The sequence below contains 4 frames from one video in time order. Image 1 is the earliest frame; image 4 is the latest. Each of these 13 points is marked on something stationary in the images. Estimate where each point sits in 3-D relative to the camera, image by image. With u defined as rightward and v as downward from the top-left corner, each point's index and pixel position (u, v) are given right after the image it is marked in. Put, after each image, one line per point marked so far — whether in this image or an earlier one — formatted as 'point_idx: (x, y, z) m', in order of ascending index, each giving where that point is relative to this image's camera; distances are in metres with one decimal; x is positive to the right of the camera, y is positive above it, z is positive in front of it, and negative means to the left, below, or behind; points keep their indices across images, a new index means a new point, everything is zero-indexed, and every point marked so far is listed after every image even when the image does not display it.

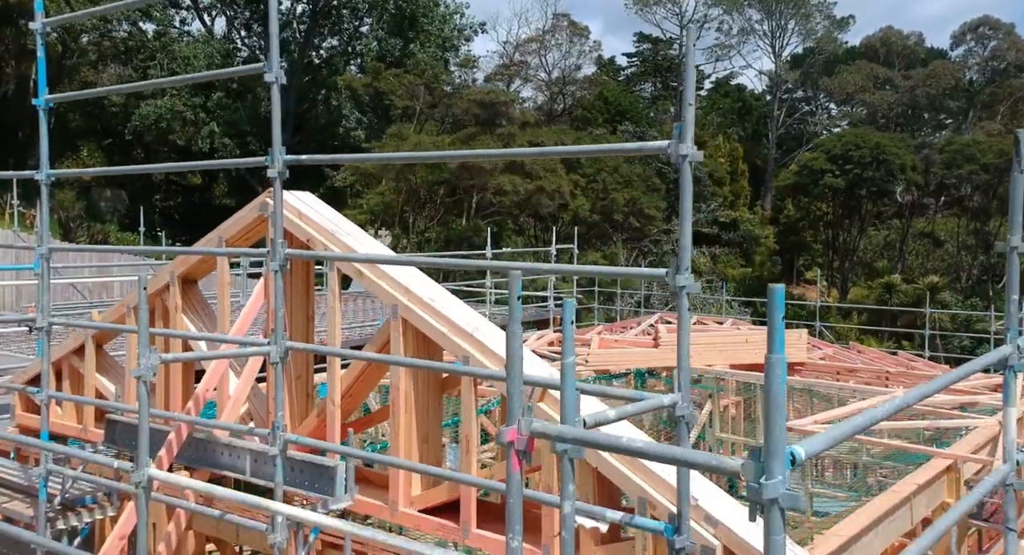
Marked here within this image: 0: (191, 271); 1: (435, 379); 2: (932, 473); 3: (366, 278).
0: (-1.7, 0.0, +5.1) m
1: (-0.3, -0.4, +4.2) m
2: (+2.2, -1.0, +5.0) m
3: (-0.6, 0.0, +4.2) m
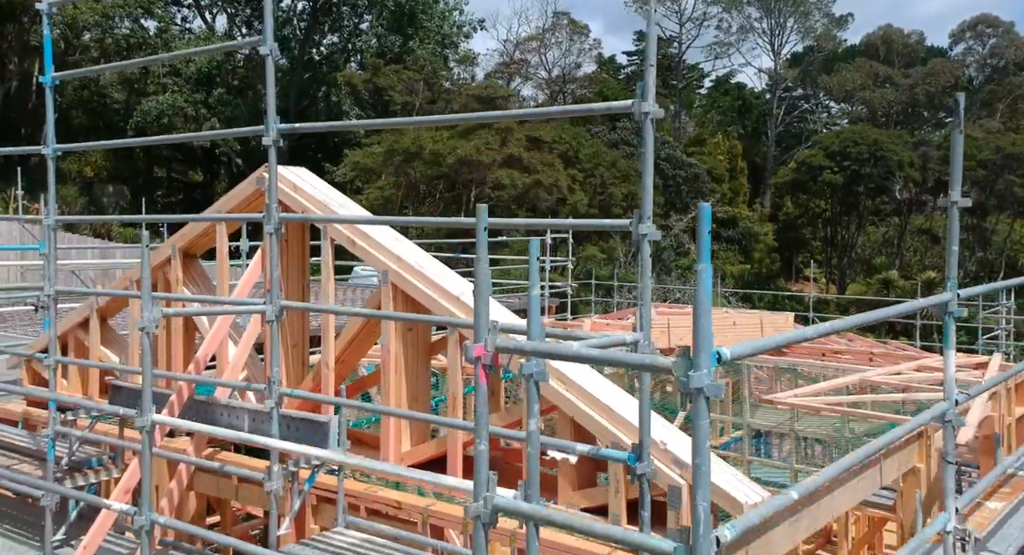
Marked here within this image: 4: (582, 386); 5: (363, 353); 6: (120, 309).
0: (-1.8, +0.2, +5.3) m
1: (-0.4, -0.3, +4.4) m
2: (+2.1, -0.9, +5.2) m
3: (-0.7, +0.1, +4.4) m
4: (+0.3, -0.4, +3.7) m
5: (-0.7, -0.4, +4.8) m
6: (-2.3, -0.2, +5.8) m
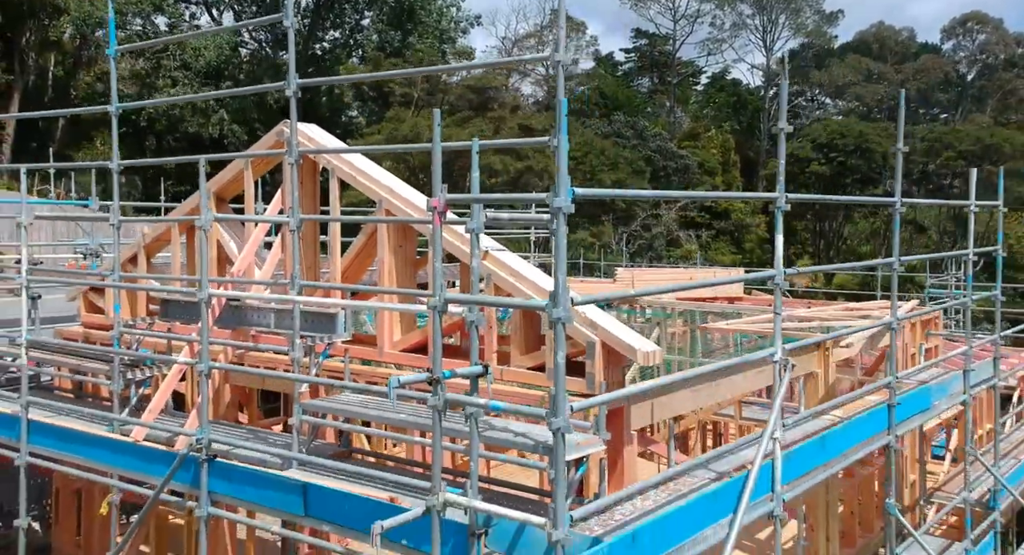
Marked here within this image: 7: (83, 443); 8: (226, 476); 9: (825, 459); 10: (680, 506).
0: (-2.0, +0.6, +6.5) m
1: (-0.6, +0.1, +5.6) m
2: (+1.9, -0.5, +6.4) m
3: (-0.9, +0.6, +5.6) m
4: (+0.1, 0.0, +4.9) m
5: (-0.9, 0.0, +6.0) m
6: (-2.5, +0.2, +7.0) m
7: (-2.3, -0.9, +5.1) m
8: (-1.3, -0.9, +4.4) m
9: (+1.5, -0.9, +4.7) m
10: (+0.6, -0.8, +3.6) m
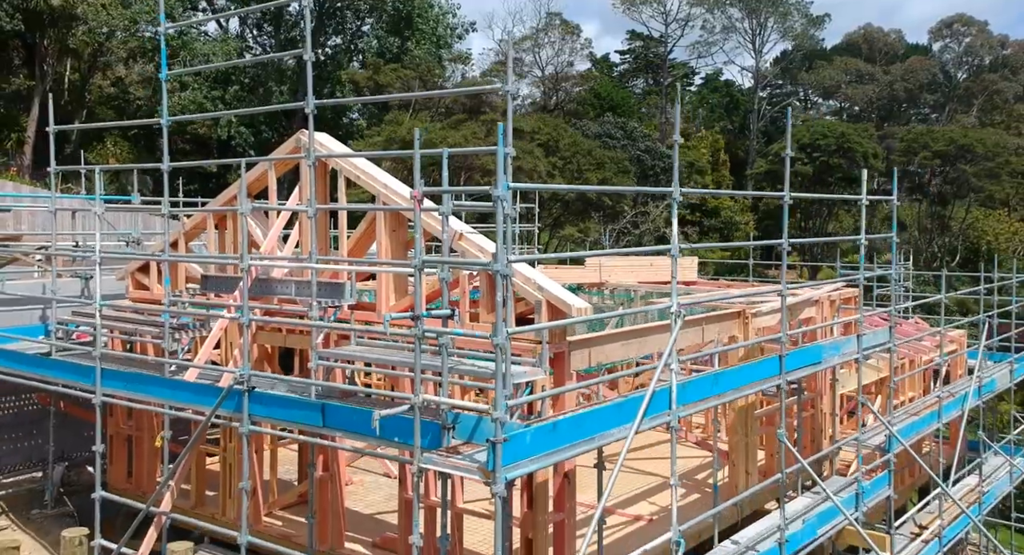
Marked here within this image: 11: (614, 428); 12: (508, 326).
0: (-2.2, +0.7, +7.9) m
1: (-0.8, +0.3, +7.1) m
2: (+1.7, -0.3, +7.8) m
3: (-1.1, +0.7, +7.1) m
4: (-0.1, +0.2, +6.3) m
5: (-1.1, +0.2, +7.5) m
6: (-2.7, +0.4, +8.4) m
7: (-2.5, -0.7, +6.6) m
8: (-1.5, -0.8, +5.9) m
9: (+1.3, -0.7, +6.1) m
10: (+0.4, -0.7, +5.0) m
11: (+0.6, -0.8, +5.2) m
12: (0.0, -0.2, +4.5) m
